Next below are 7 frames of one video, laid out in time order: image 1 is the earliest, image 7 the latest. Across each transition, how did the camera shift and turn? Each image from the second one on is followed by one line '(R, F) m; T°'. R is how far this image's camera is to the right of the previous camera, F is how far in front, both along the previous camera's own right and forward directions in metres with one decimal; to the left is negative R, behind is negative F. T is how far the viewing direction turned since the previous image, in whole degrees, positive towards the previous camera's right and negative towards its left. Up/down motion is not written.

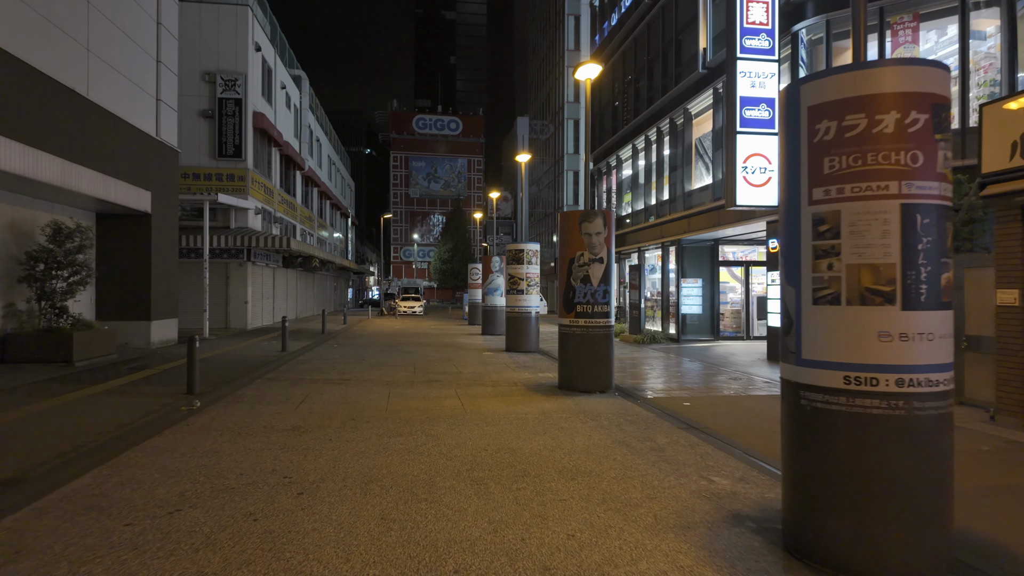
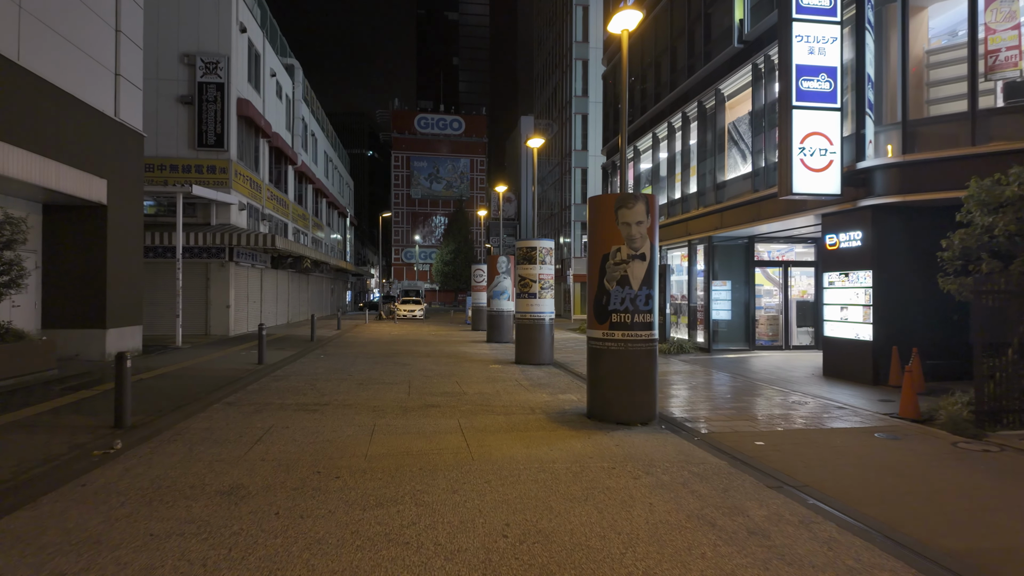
(-0.2, +2.2) m; 0°
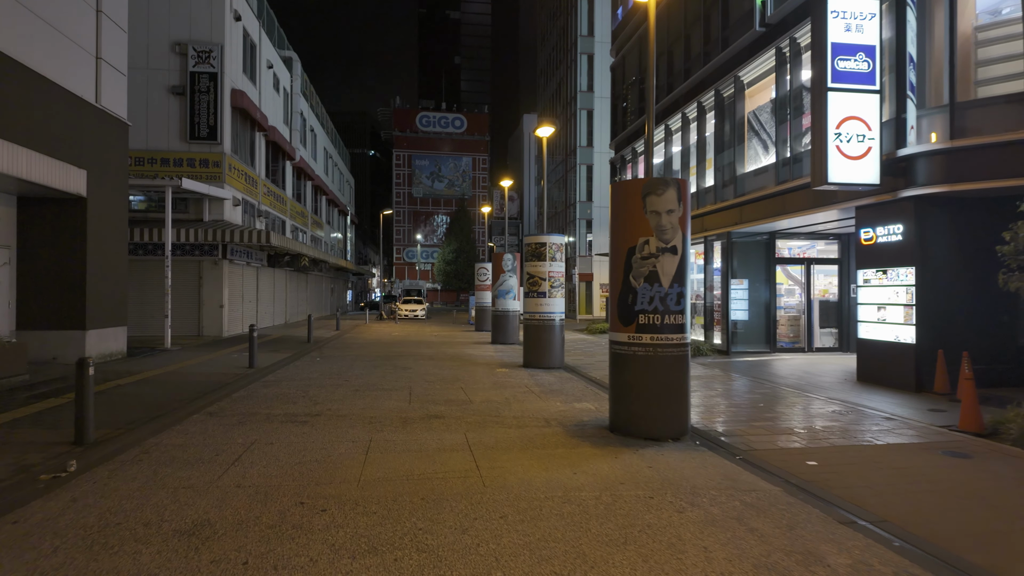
(-0.2, +0.9) m; 0°
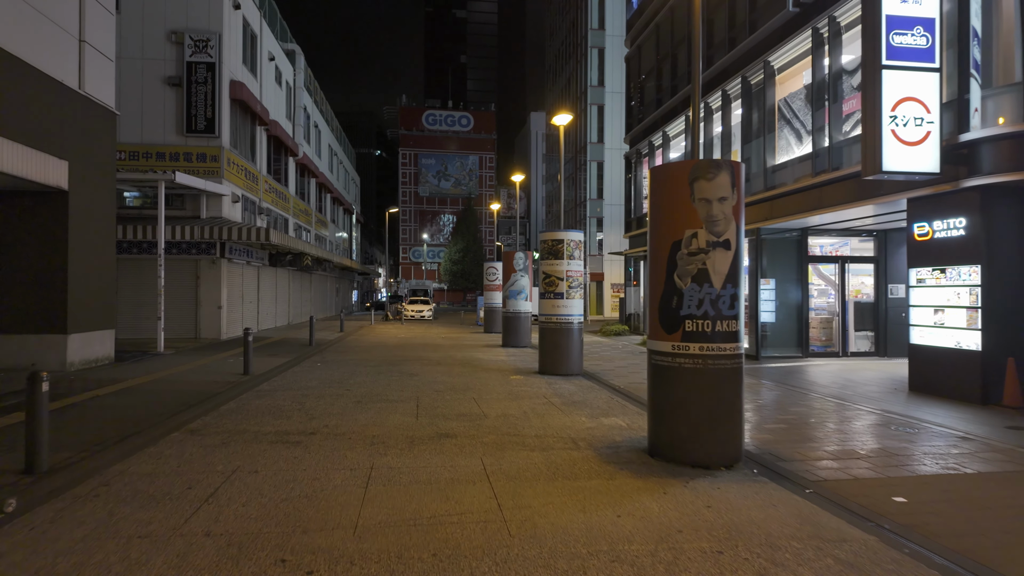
(-0.2, +1.0) m; -1°
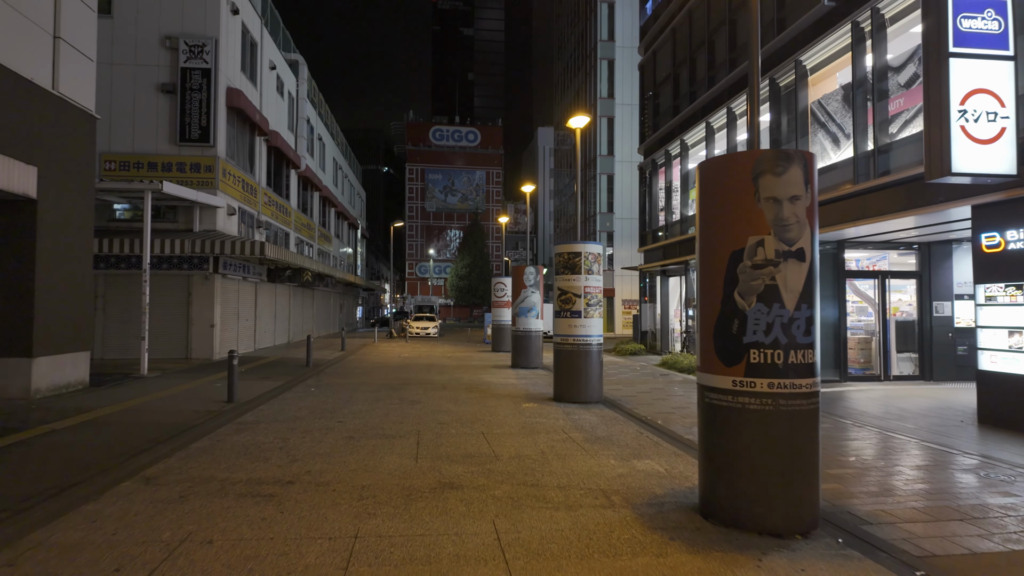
(-0.1, +1.2) m; -1°
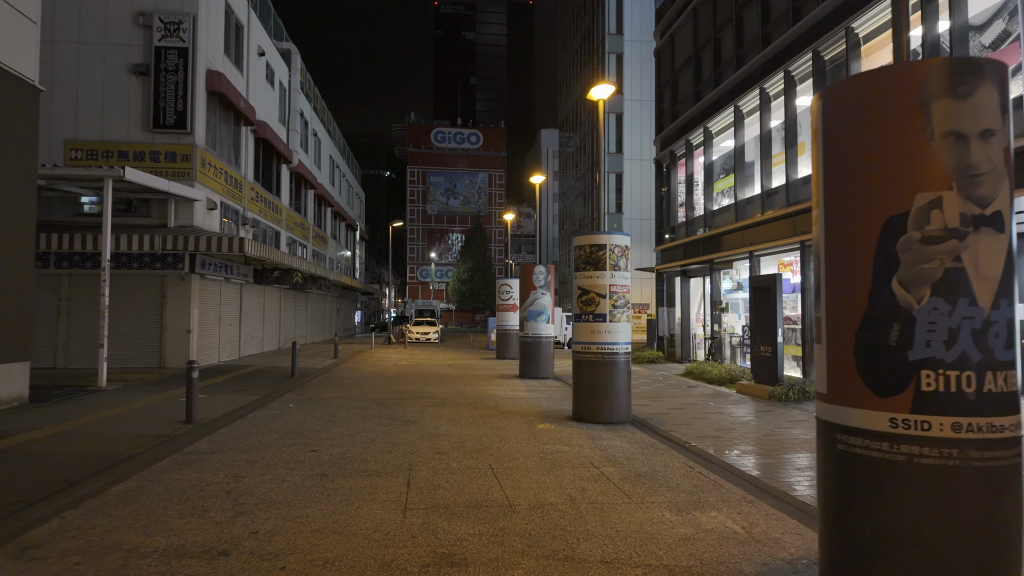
(-0.2, +1.8) m; 0°
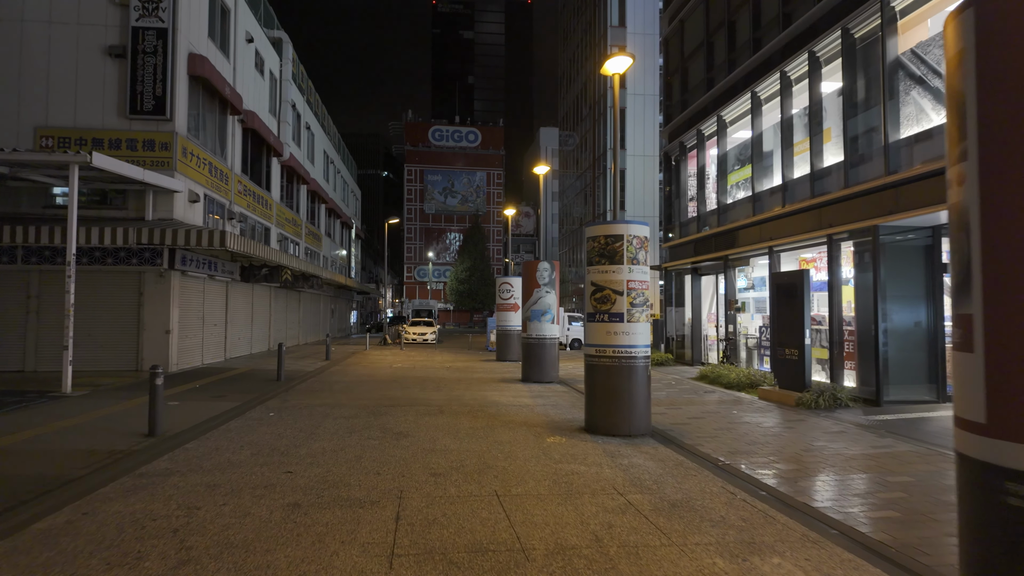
(-0.1, +1.1) m; 0°
